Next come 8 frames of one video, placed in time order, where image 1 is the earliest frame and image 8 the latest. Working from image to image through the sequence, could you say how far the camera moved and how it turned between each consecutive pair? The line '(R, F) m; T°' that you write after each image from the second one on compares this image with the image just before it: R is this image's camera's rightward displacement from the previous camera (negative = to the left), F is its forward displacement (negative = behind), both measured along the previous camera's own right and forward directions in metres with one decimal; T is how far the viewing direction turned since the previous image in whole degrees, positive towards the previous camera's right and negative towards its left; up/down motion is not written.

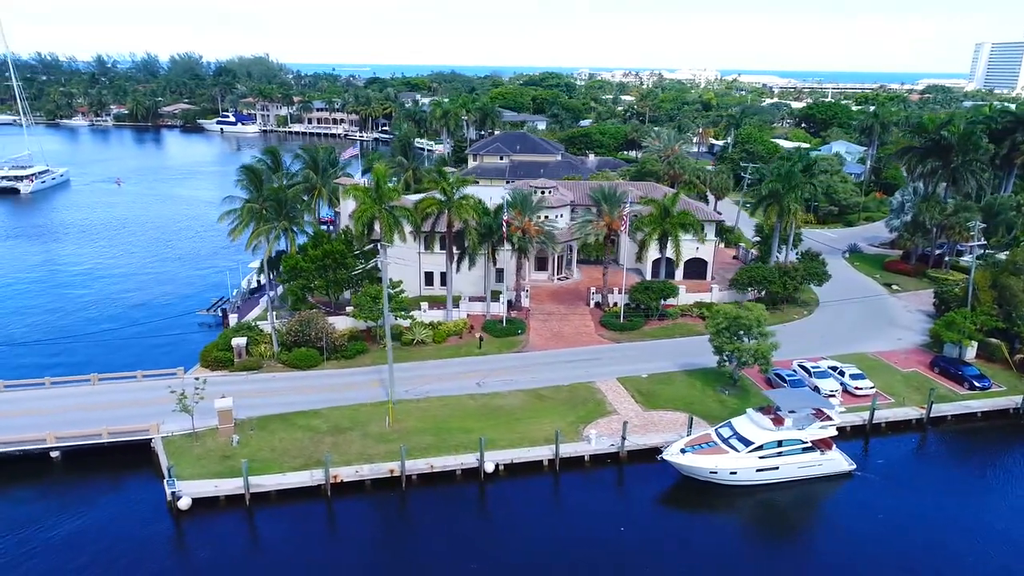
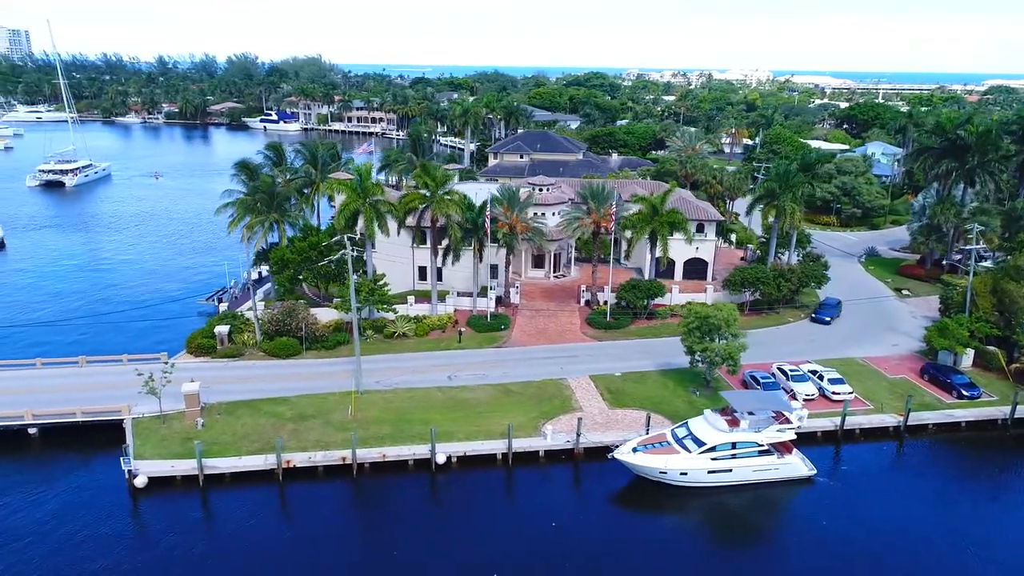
(+4.1, 0.0) m; -4°
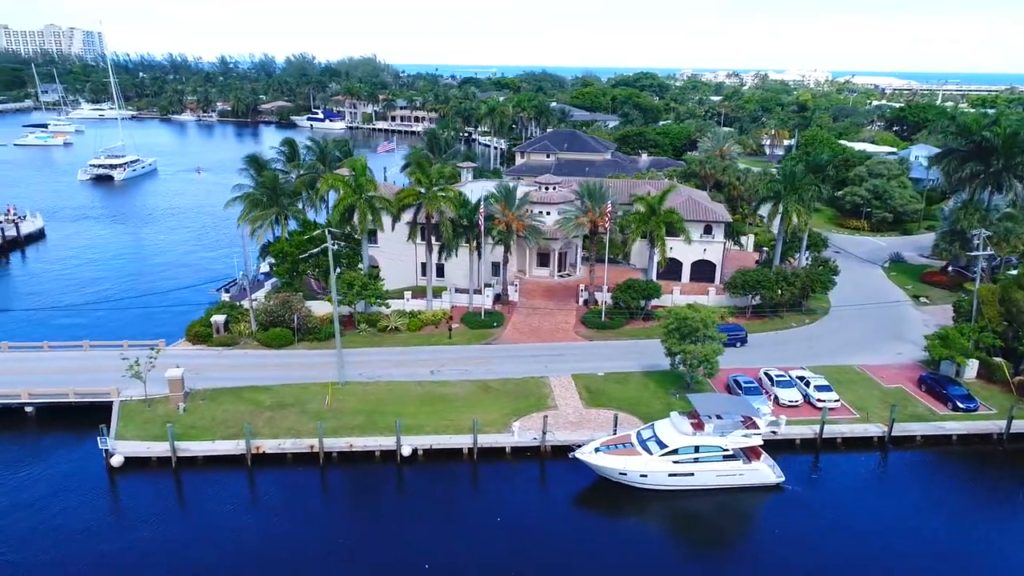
(+3.7, 0.0) m; -4°
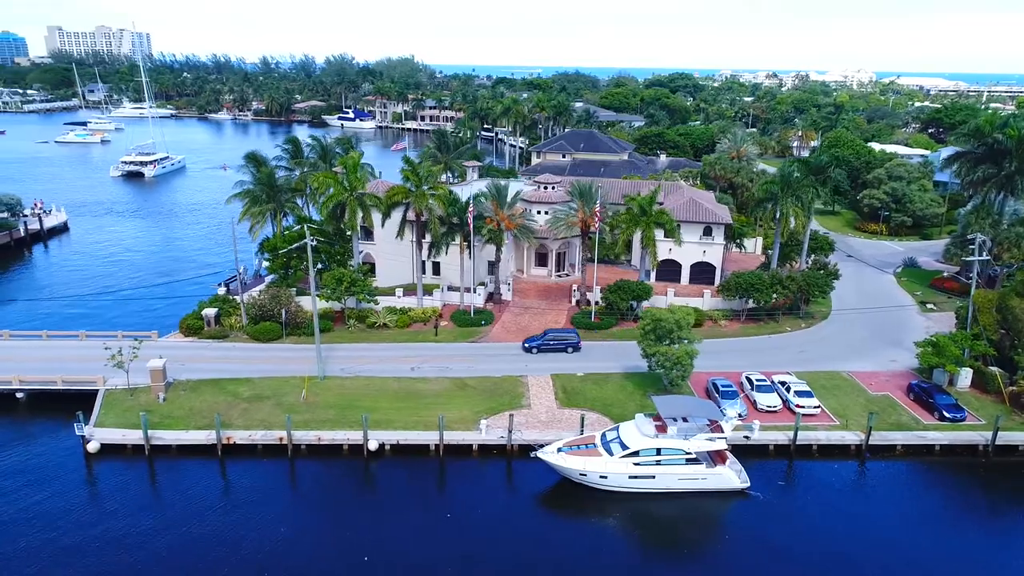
(+3.0, +0.1) m; -3°
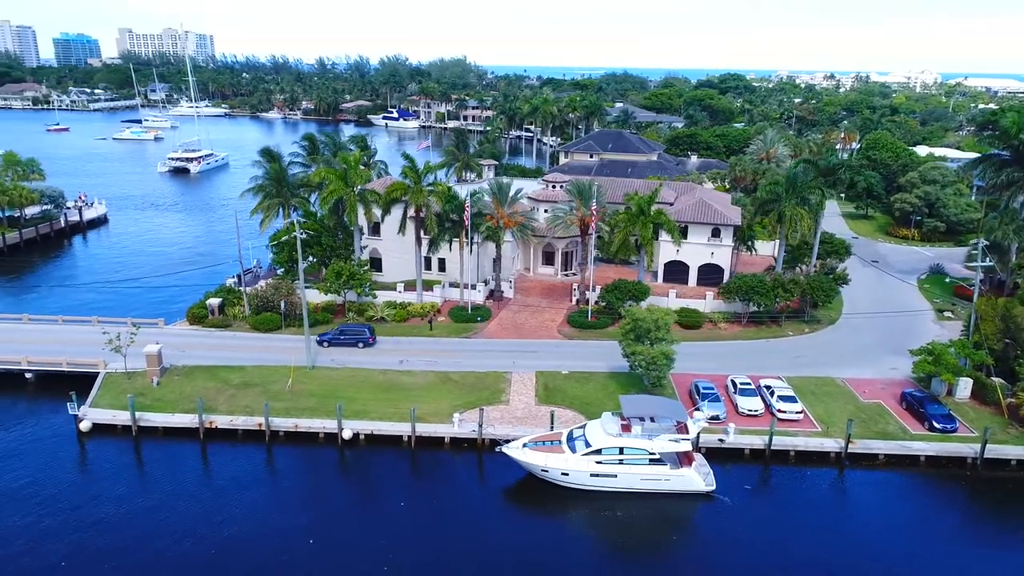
(+3.5, -0.1) m; -4°
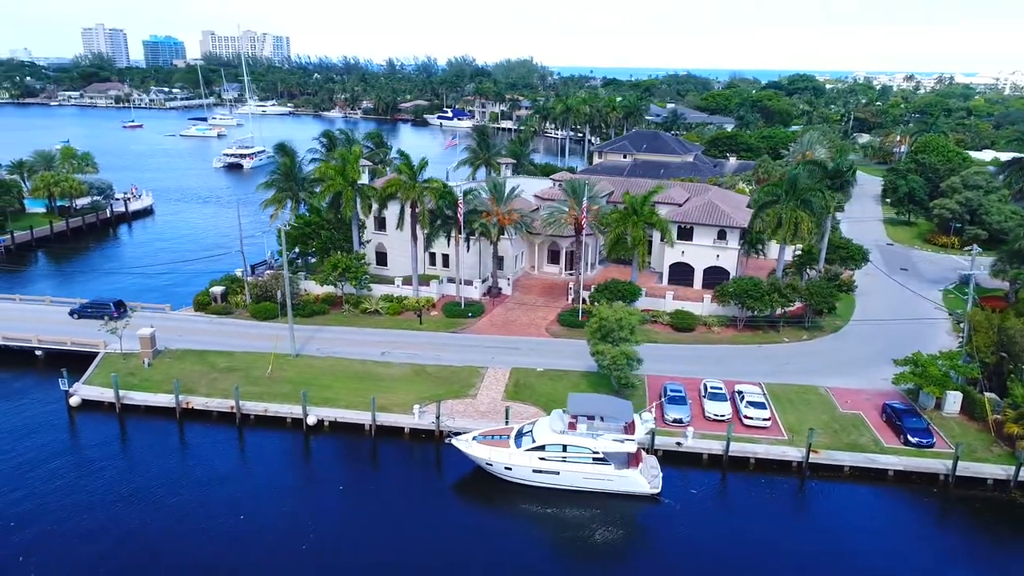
(+4.8, 0.0) m; -5°
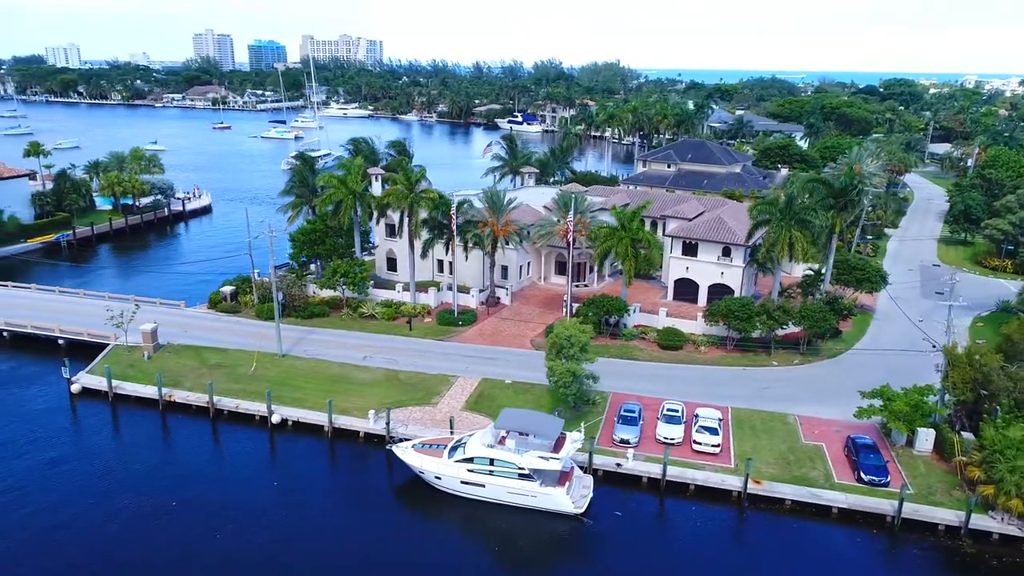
(+6.2, -0.2) m; -7°
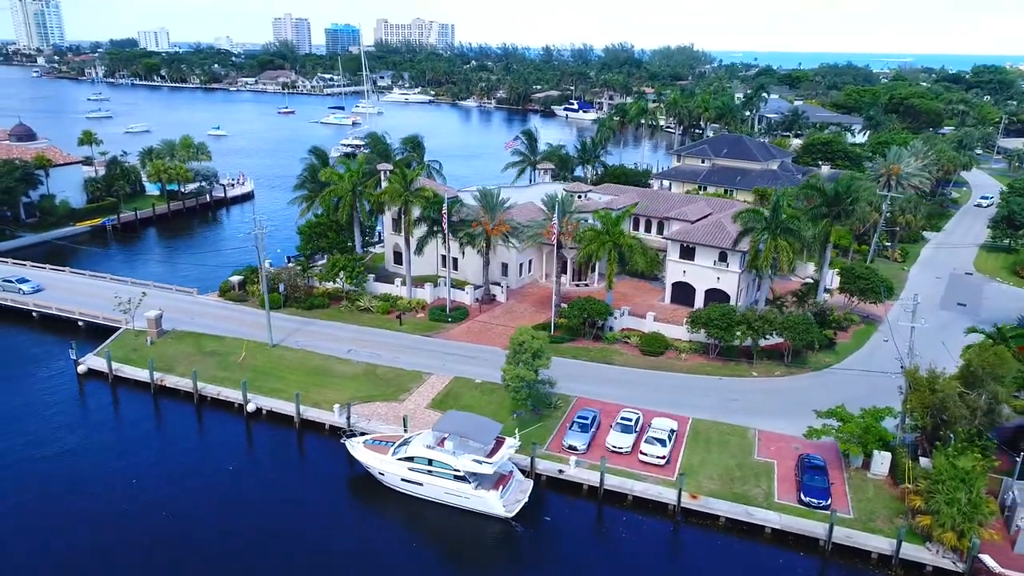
(+5.3, -0.4) m; -6°
